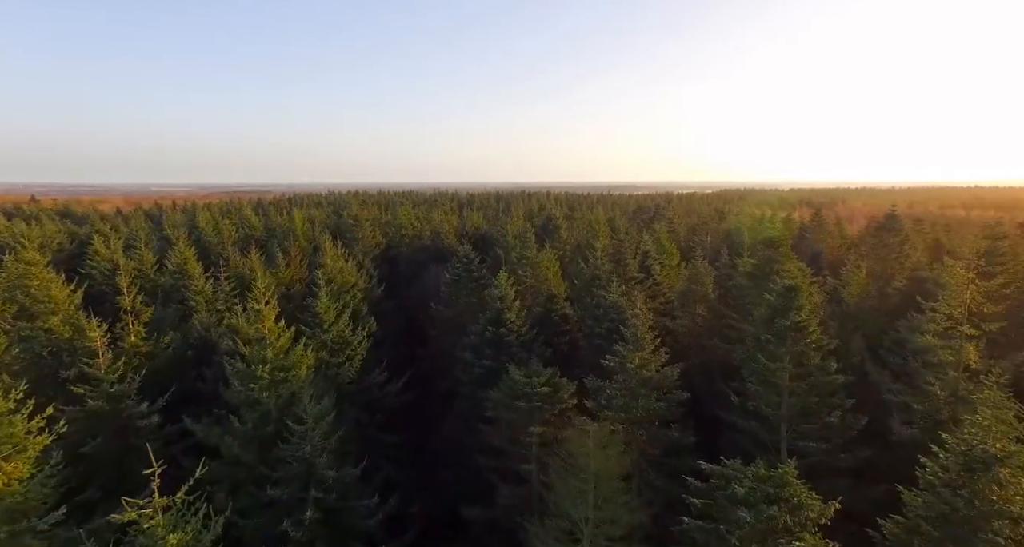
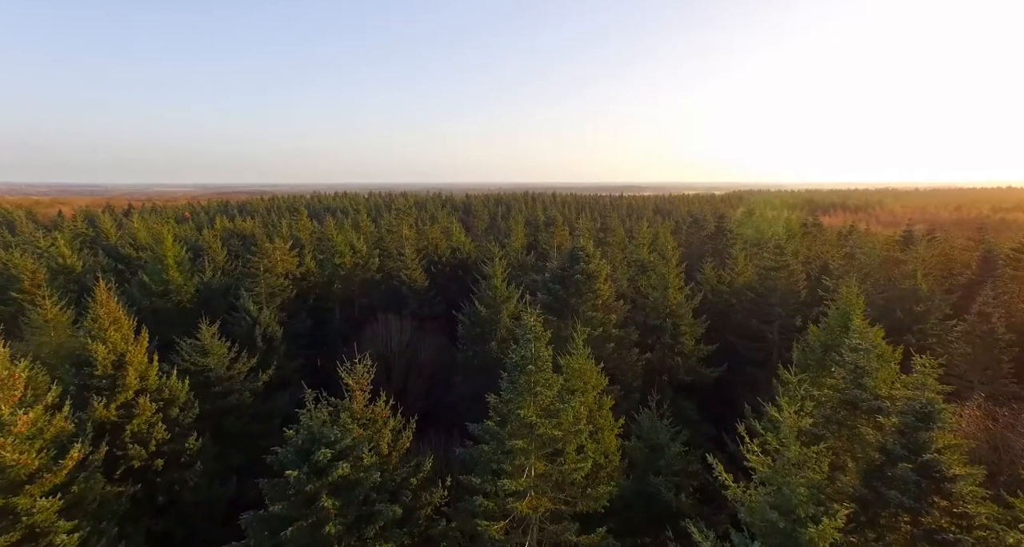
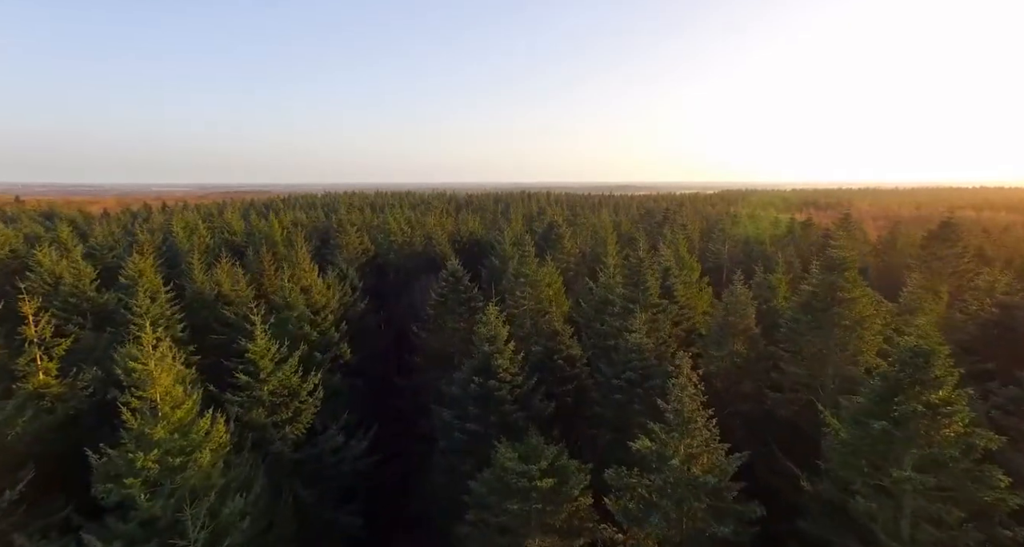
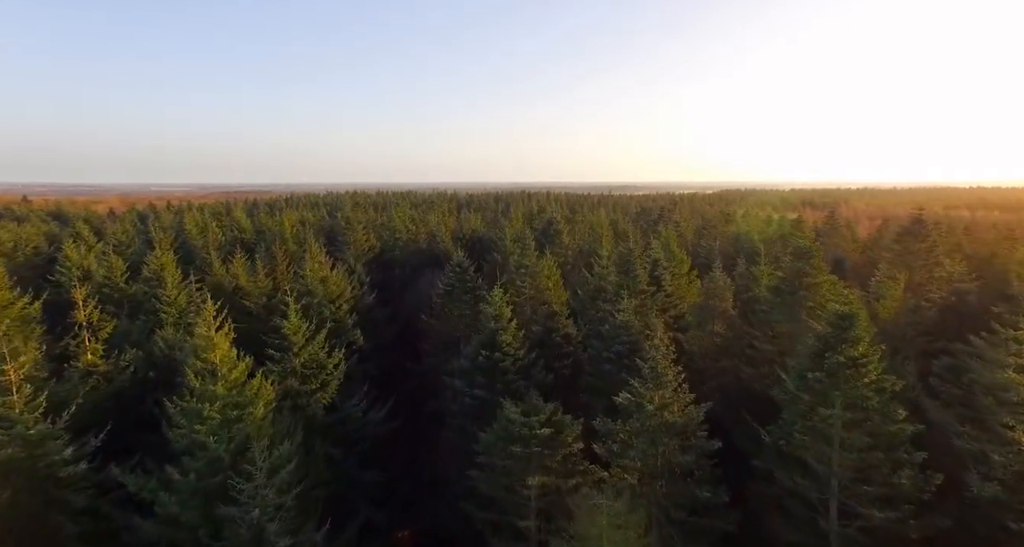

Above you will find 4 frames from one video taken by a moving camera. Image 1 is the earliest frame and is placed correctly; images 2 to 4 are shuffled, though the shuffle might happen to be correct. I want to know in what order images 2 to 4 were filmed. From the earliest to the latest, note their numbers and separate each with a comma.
4, 3, 2
